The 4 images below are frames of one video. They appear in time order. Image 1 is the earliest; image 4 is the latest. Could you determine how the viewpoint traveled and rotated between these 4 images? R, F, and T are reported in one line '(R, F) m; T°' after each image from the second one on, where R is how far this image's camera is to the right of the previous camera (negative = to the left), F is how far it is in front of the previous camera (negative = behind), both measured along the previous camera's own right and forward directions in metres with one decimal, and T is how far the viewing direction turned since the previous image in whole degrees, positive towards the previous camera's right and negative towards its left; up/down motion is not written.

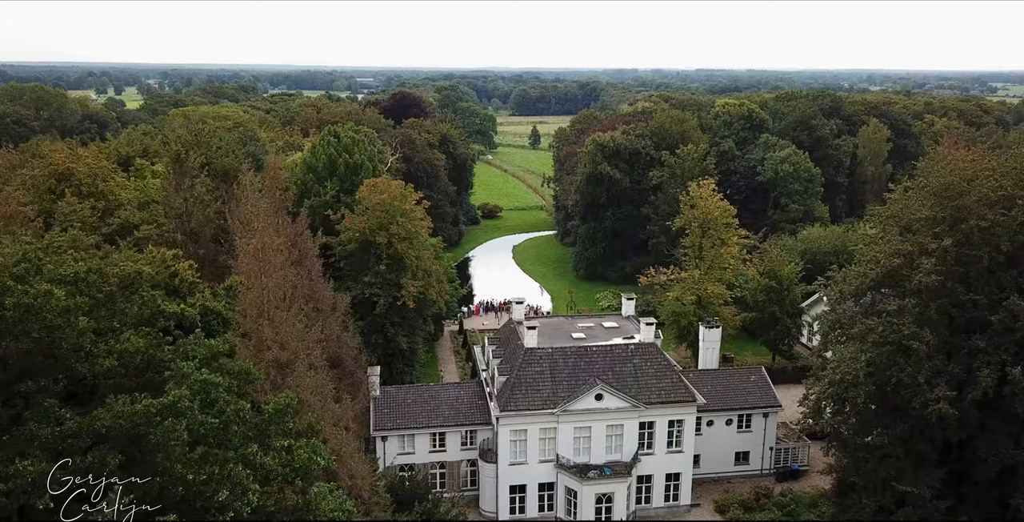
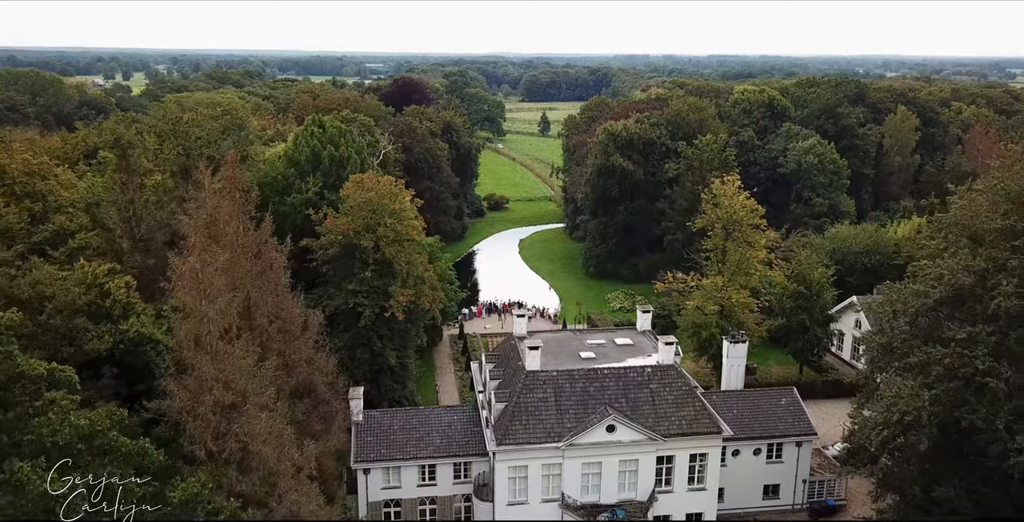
(+0.4, +4.4) m; -1°
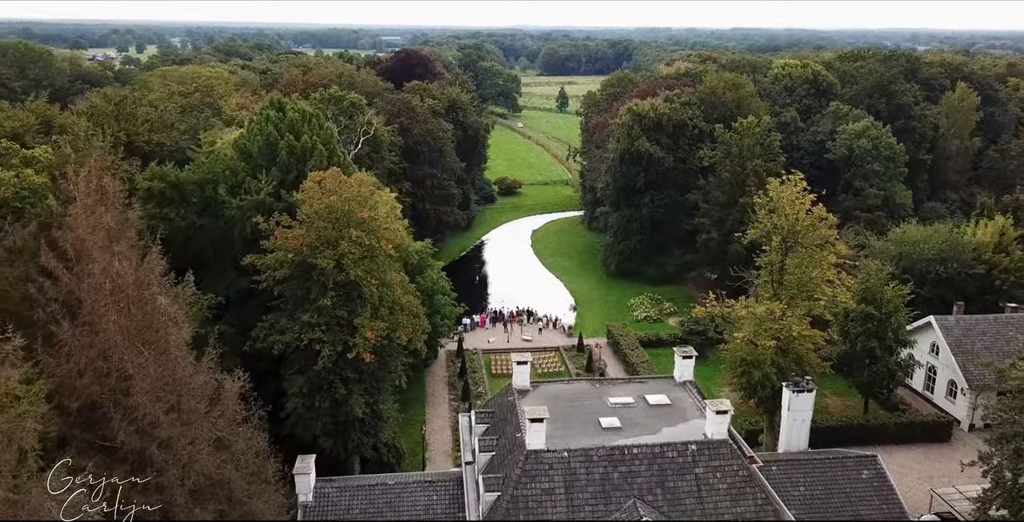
(+0.6, +8.2) m; -1°
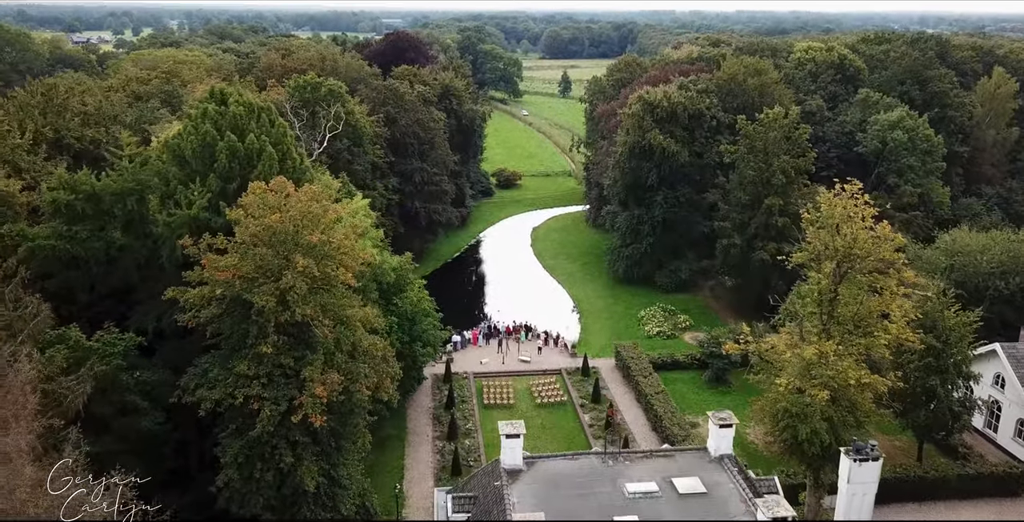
(+0.4, +5.9) m; 0°
